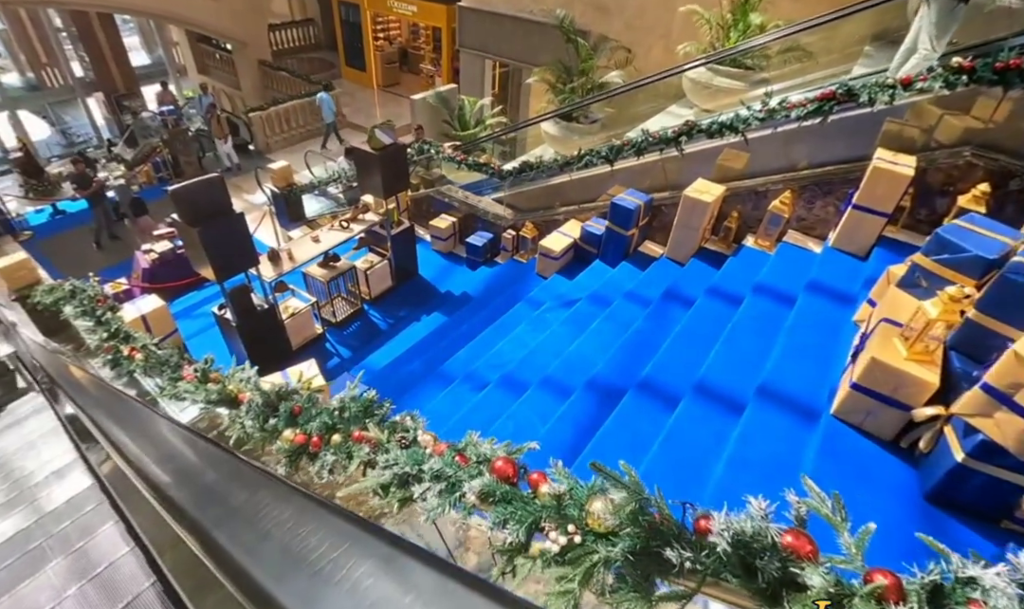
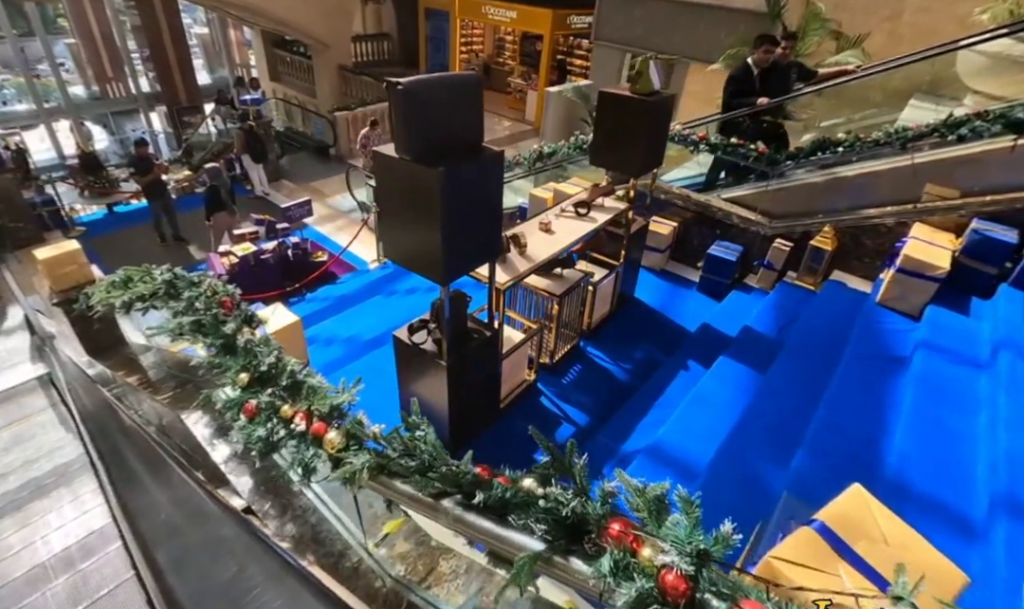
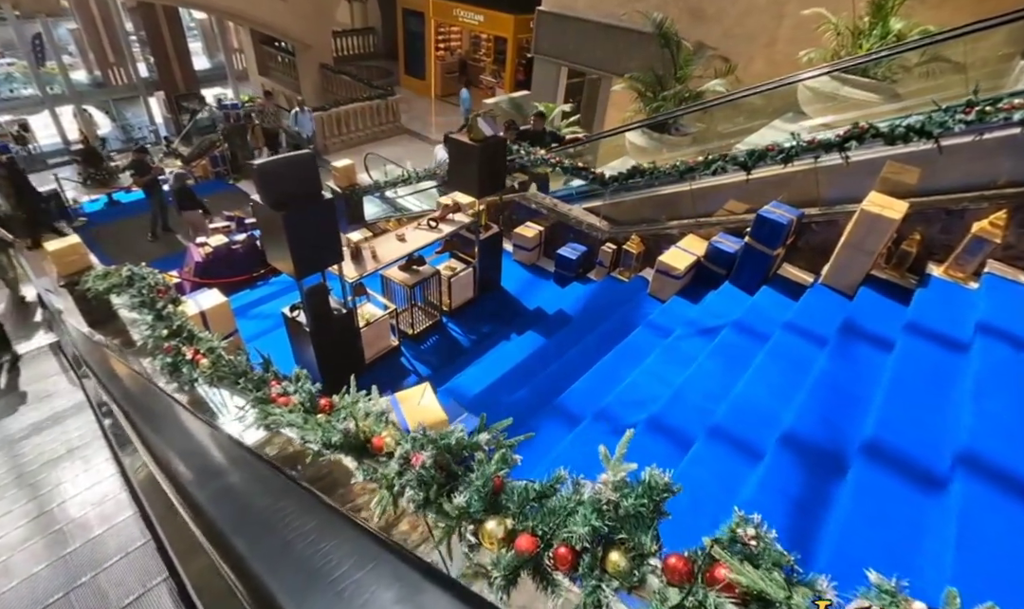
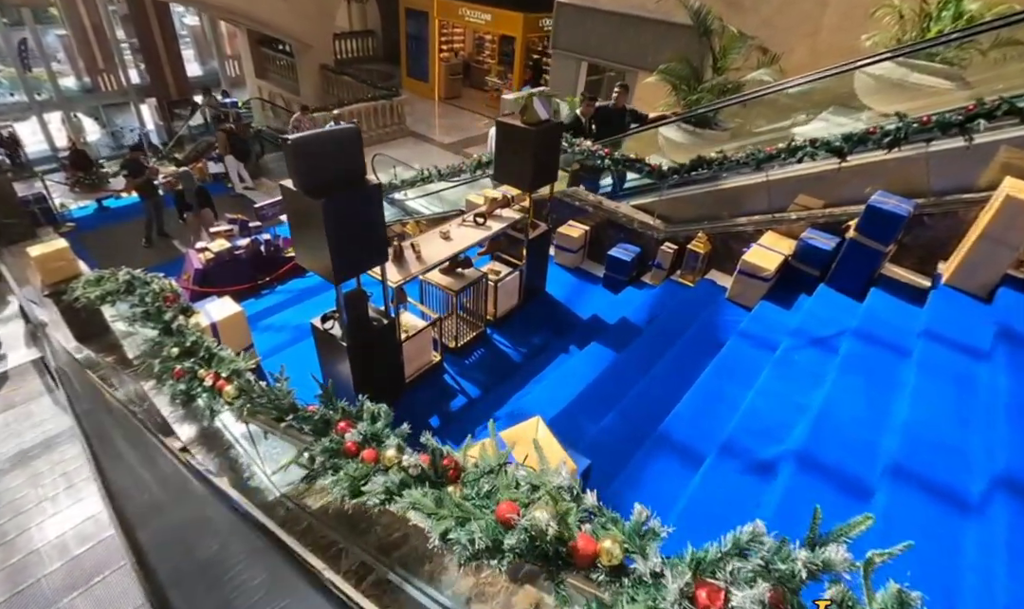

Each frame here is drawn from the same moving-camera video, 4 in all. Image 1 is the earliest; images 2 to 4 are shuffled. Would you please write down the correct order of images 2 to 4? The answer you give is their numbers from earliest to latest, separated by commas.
3, 4, 2
